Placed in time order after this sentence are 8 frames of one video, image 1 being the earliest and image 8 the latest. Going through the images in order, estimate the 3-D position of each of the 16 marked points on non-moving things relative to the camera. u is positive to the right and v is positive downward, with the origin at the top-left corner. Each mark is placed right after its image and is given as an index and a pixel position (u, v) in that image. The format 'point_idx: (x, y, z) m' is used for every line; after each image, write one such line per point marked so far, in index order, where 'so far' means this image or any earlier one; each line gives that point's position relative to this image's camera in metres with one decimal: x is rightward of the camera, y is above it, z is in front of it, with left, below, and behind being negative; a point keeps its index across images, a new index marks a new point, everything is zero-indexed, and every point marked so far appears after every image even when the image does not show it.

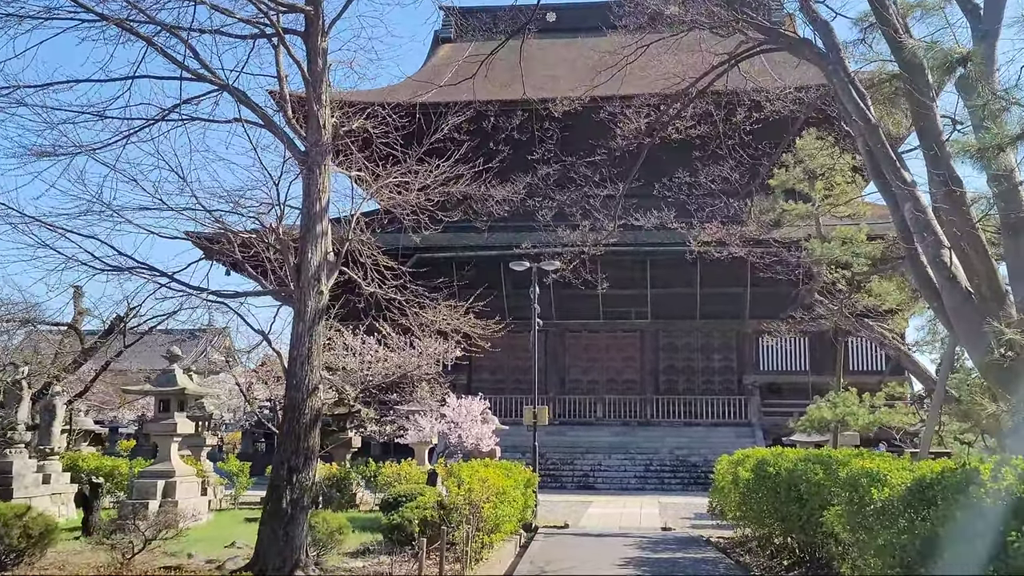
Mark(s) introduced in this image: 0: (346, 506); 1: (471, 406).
0: (-2.4, -3.1, +13.1) m
1: (-0.8, -2.0, +15.3) m
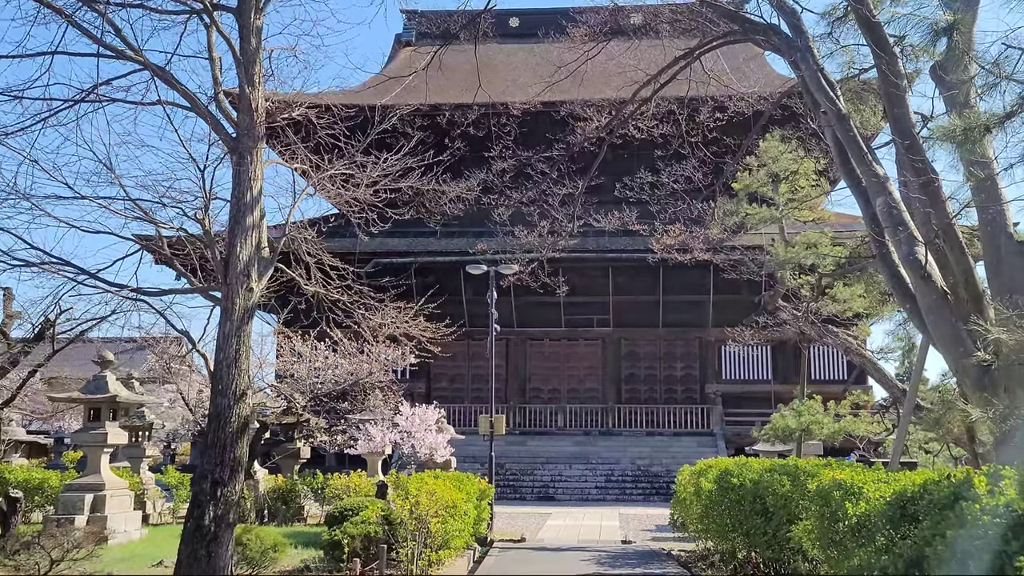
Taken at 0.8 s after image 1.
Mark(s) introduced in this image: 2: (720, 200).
0: (-3.0, -3.2, +12.5) m
1: (-1.5, -2.0, +14.7) m
2: (+3.0, +1.3, +13.0) m
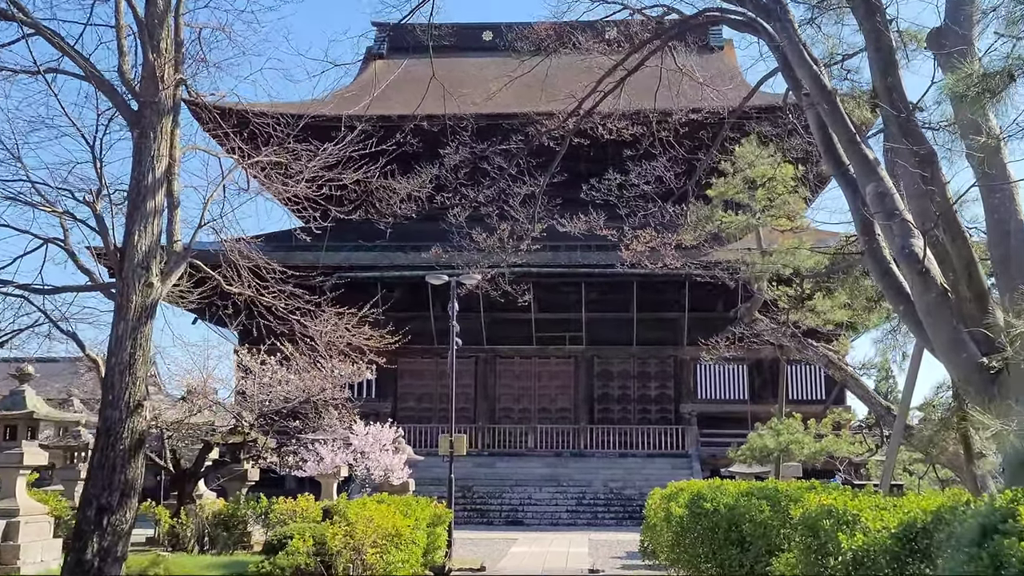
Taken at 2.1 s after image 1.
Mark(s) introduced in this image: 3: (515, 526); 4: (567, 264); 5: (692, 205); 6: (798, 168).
0: (-3.5, -3.3, +11.6) m
1: (-2.0, -2.2, +13.9) m
2: (+2.4, +1.1, +12.3) m
3: (+0.1, -4.5, +17.3) m
4: (+1.2, +0.5, +19.6) m
5: (+2.5, +1.1, +12.7) m
6: (+3.8, +1.6, +12.4) m
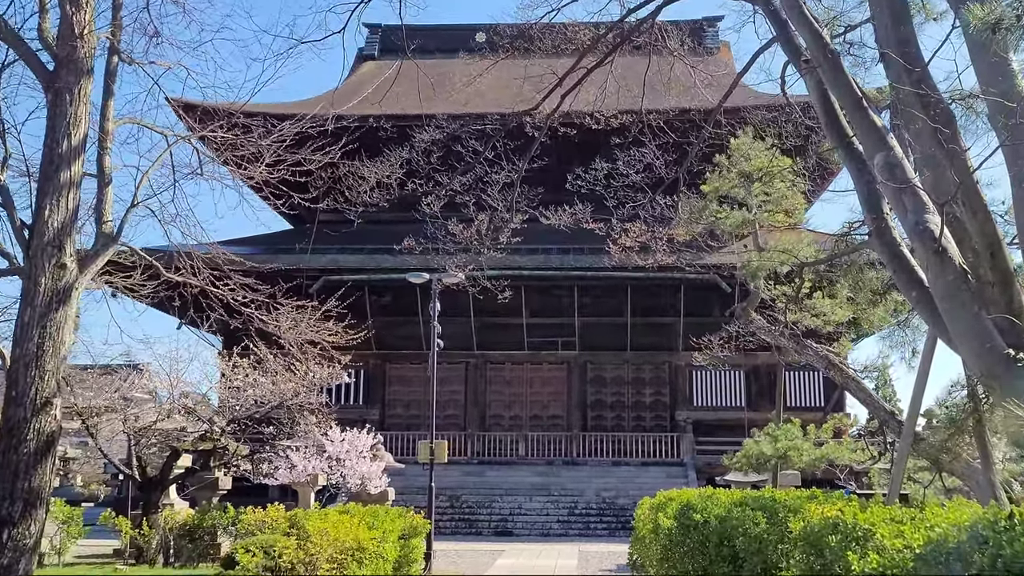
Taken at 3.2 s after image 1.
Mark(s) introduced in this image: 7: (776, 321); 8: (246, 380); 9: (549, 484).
0: (-3.7, -3.2, +10.9) m
1: (-2.3, -2.2, +13.2) m
2: (+2.2, +1.1, +11.7) m
3: (-0.1, -4.5, +16.6) m
4: (+1.0, +0.4, +19.0) m
5: (+2.3, +1.1, +12.1) m
6: (+3.6, +1.6, +11.8) m
7: (+3.4, -0.4, +11.8) m
8: (-3.7, -1.3, +12.9) m
9: (+0.8, -4.0, +18.6) m
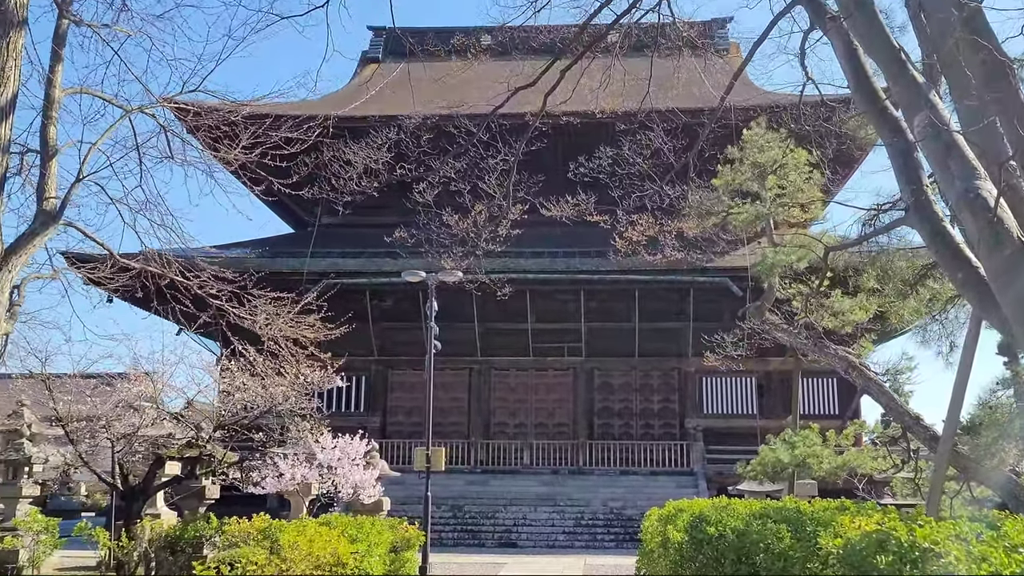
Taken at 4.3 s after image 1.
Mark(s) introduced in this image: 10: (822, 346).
0: (-3.7, -3.2, +10.3) m
1: (-2.2, -2.2, +12.6) m
2: (+2.2, +1.1, +11.1) m
3: (-0.1, -4.5, +16.0) m
4: (+1.0, +0.4, +18.4) m
5: (+2.3, +1.2, +11.5) m
6: (+3.6, +1.6, +11.2) m
7: (+3.4, -0.4, +11.2) m
8: (-3.7, -1.3, +12.3) m
9: (+0.8, -4.0, +17.9) m
10: (+3.6, -0.7, +10.5) m
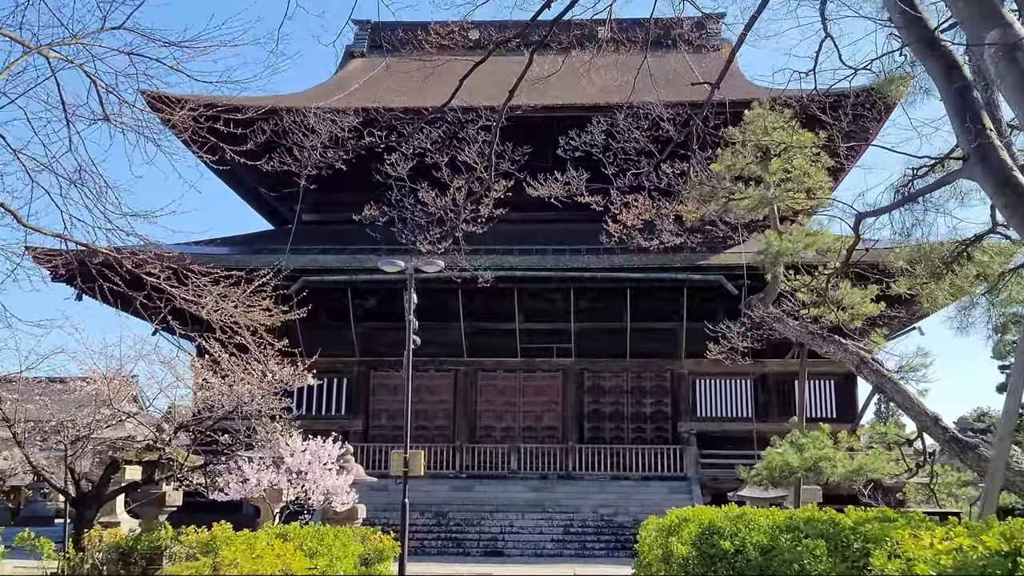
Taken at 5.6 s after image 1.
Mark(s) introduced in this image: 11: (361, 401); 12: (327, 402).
0: (-3.9, -3.1, +9.5) m
1: (-2.4, -2.1, +11.8) m
2: (+2.1, +1.2, +10.3) m
3: (-0.3, -4.5, +15.2) m
4: (+0.8, +0.4, +17.6) m
5: (+2.1, +1.3, +10.7) m
6: (+3.5, +1.7, +10.4) m
7: (+3.3, -0.3, +10.4) m
8: (-3.9, -1.2, +11.4) m
9: (+0.6, -4.0, +17.1) m
10: (+3.4, -0.6, +9.8) m
11: (-3.1, -2.3, +19.2) m
12: (-3.9, -2.4, +19.2) m
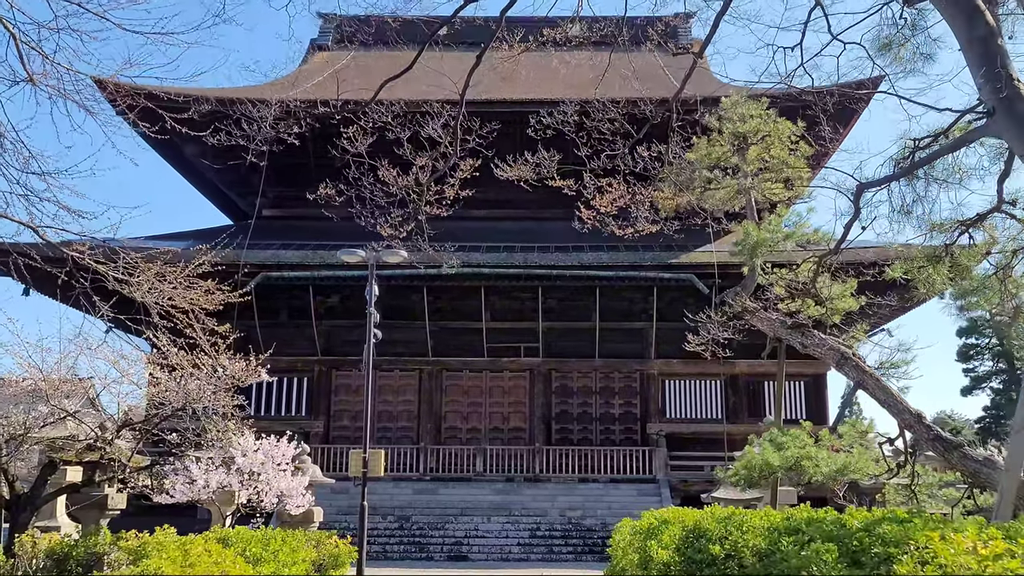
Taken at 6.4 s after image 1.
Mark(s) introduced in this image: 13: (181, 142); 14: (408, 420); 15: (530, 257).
0: (-4.2, -3.0, +8.8) m
1: (-2.9, -2.0, +11.2) m
2: (+1.7, +1.3, +9.9) m
3: (-0.9, -4.4, +14.6) m
4: (+0.2, +0.5, +17.2) m
5: (+1.8, +1.3, +10.3) m
6: (+3.1, +1.8, +10.1) m
7: (+2.9, -0.2, +10.0) m
8: (-4.3, -1.1, +10.8) m
9: (-0.1, -3.9, +16.6) m
10: (+3.1, -0.5, +9.4) m
11: (-3.8, -2.3, +18.6) m
12: (-4.6, -2.3, +18.5) m
13: (-6.8, +3.0, +18.7) m
14: (-2.1, -2.7, +18.8) m
15: (+0.3, +0.7, +17.5) m
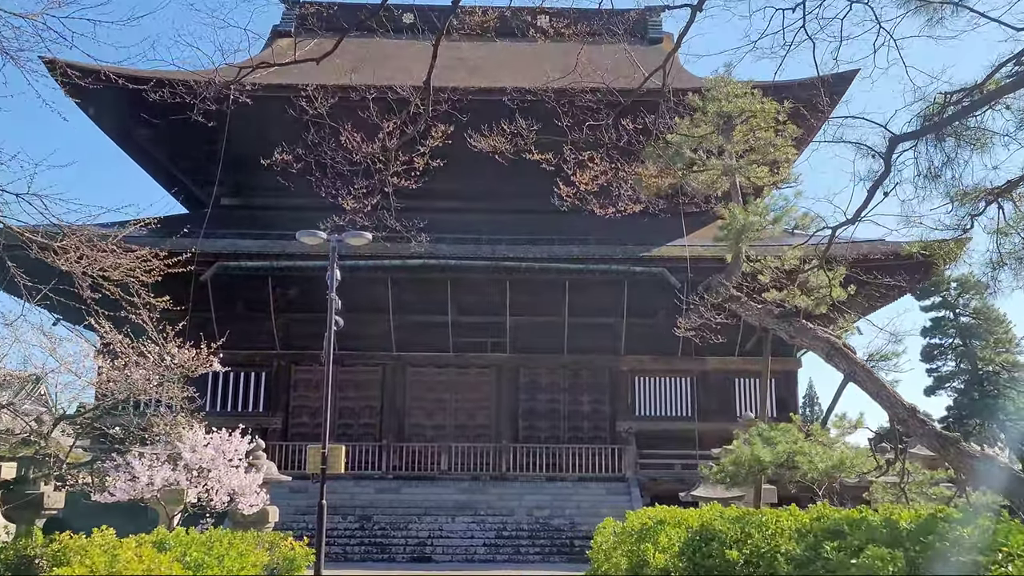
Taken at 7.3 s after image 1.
0: (-4.5, -2.8, +8.0) m
1: (-3.2, -1.8, +10.5) m
2: (+1.4, +1.5, +9.4) m
3: (-1.4, -4.2, +14.0) m
4: (-0.4, +0.7, +16.6) m
5: (+1.5, +1.5, +9.8) m
6: (+2.8, +1.9, +9.6) m
7: (+2.6, -0.1, +9.6) m
8: (-4.6, -0.9, +10.0) m
9: (-0.6, -3.7, +16.0) m
10: (+2.8, -0.4, +8.9) m
11: (-4.5, -2.1, +17.8) m
12: (-5.2, -2.1, +17.8) m
13: (-7.4, +3.2, +17.8) m
14: (-2.8, -2.5, +18.1) m
15: (-0.3, +0.8, +16.9) m
